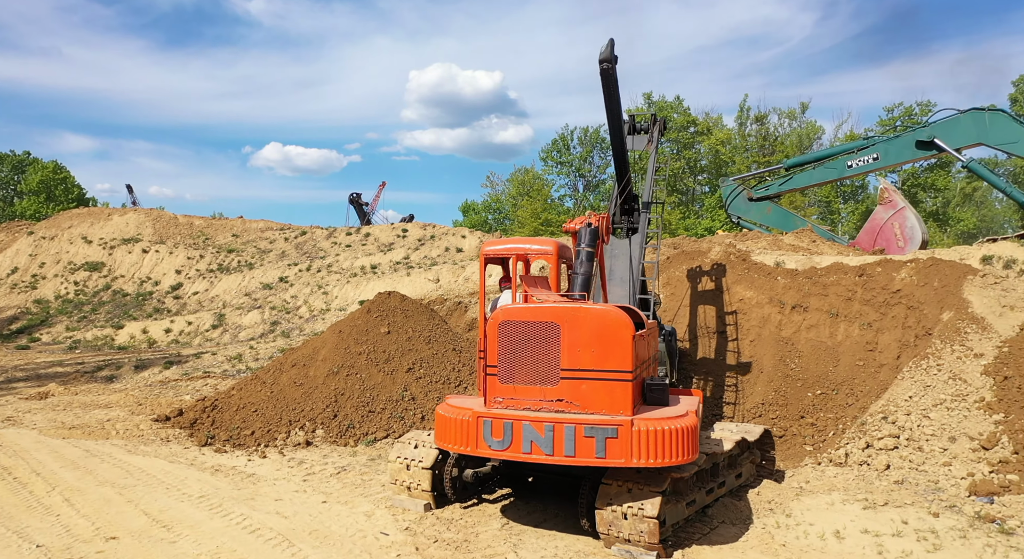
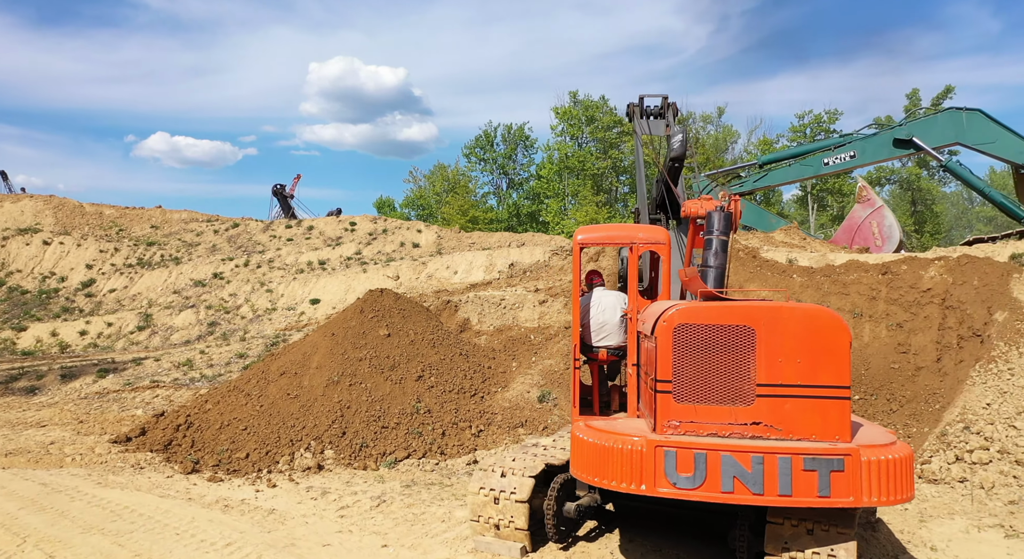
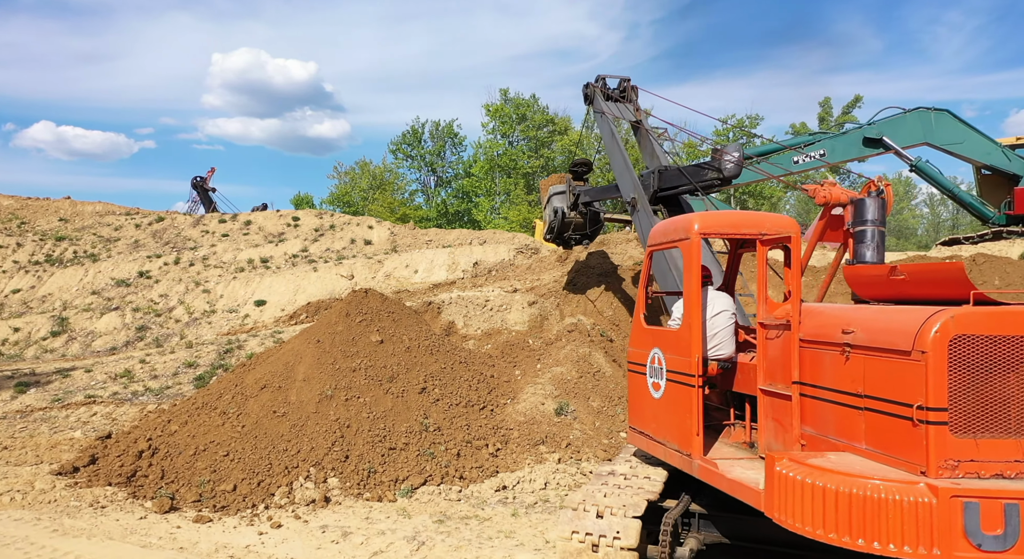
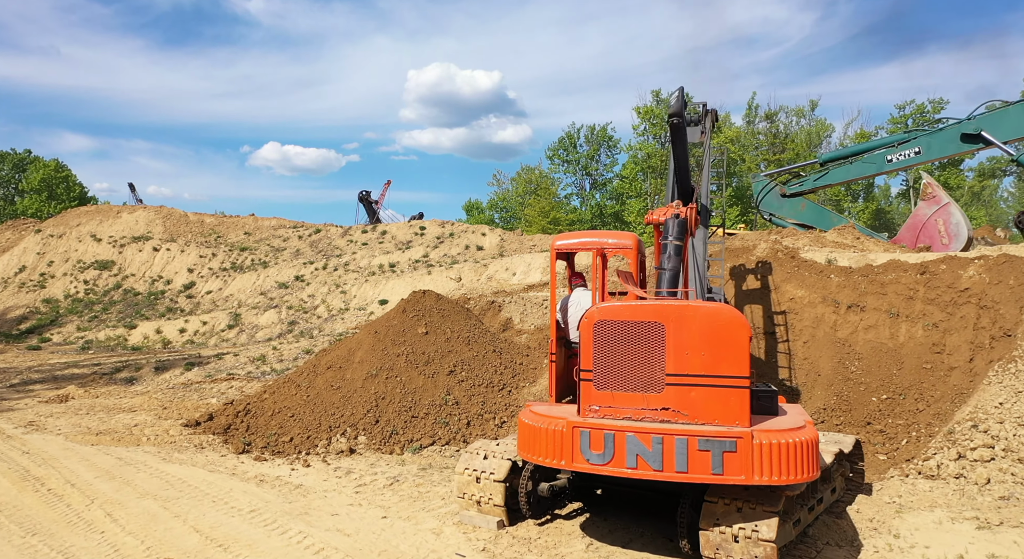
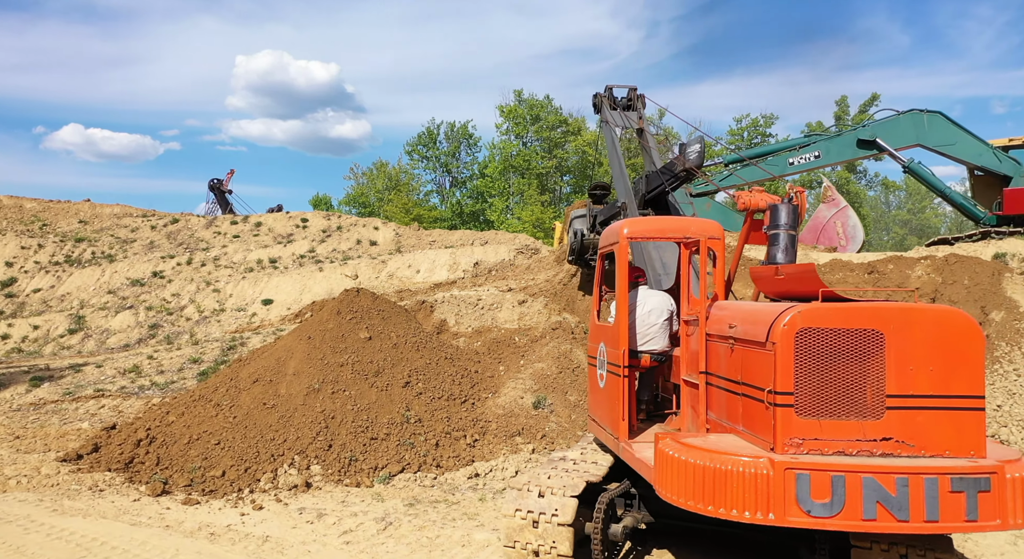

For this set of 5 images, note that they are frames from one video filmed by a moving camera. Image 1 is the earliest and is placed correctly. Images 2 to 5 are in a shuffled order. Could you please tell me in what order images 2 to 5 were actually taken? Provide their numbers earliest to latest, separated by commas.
4, 2, 5, 3
